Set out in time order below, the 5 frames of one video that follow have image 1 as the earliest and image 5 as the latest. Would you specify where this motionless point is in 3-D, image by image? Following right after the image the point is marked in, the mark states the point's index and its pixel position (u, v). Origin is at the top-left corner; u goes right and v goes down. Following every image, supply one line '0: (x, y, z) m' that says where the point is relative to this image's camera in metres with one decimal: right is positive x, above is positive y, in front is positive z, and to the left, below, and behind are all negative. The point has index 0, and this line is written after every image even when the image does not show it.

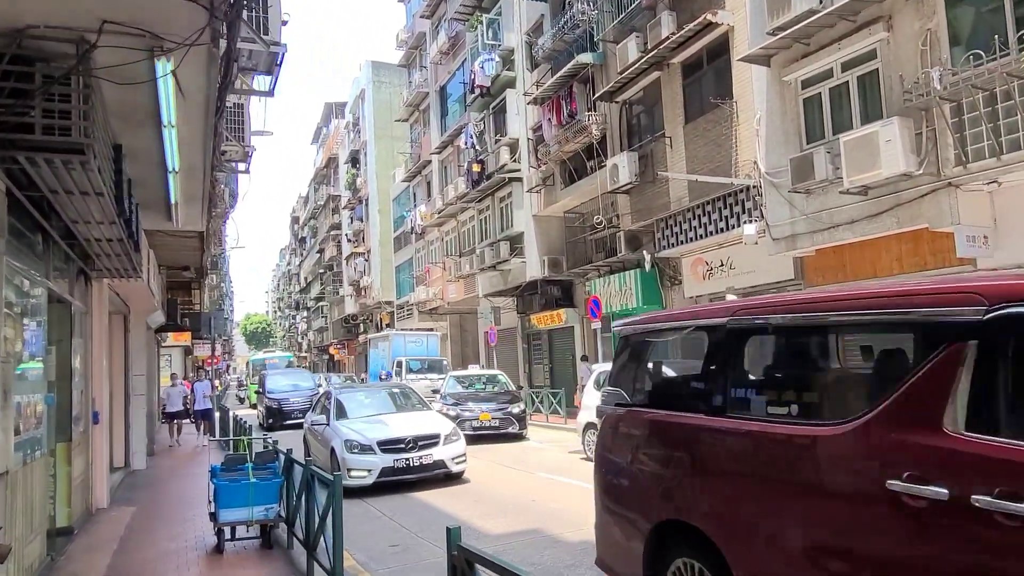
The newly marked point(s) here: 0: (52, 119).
0: (-2.6, +1.0, +4.2) m
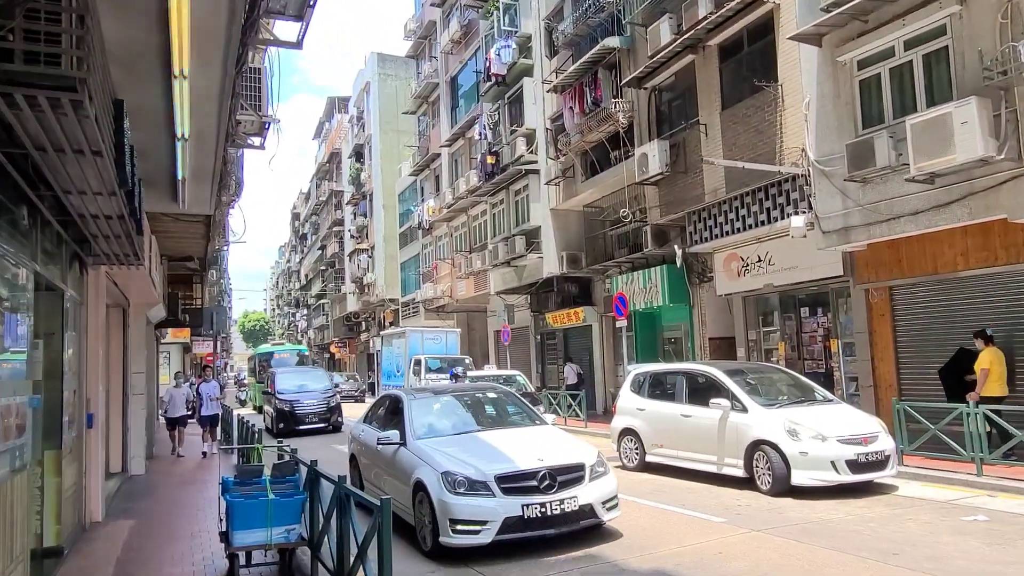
0: (-2.1, +1.1, +3.3) m
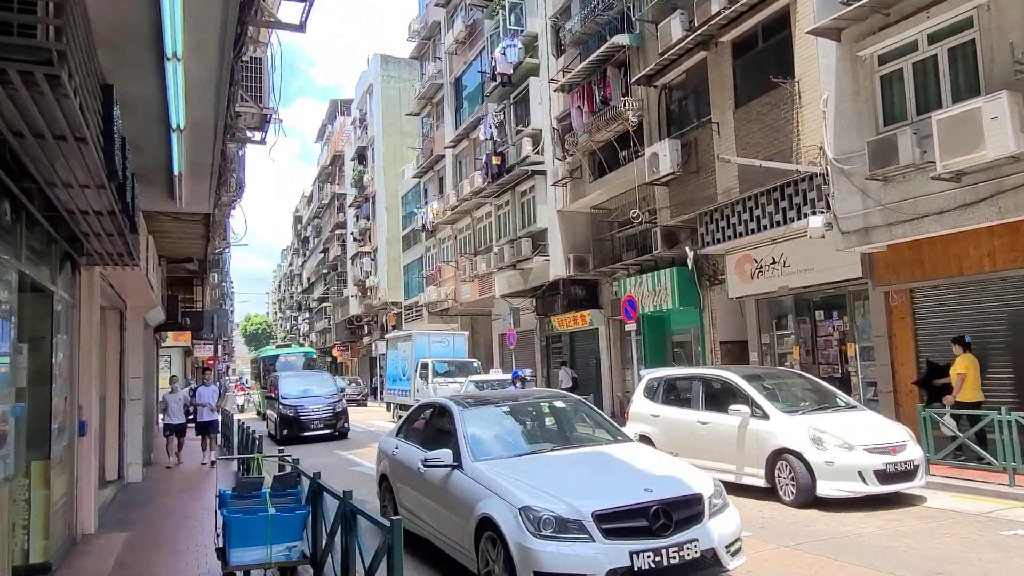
0: (-2.0, +1.1, +2.9) m
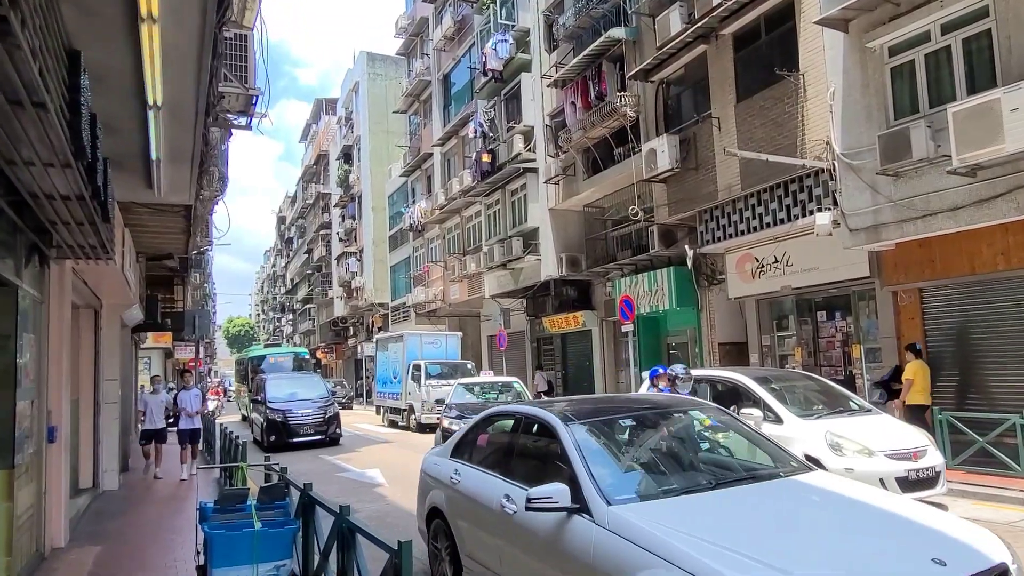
0: (-1.9, +1.1, +2.4) m
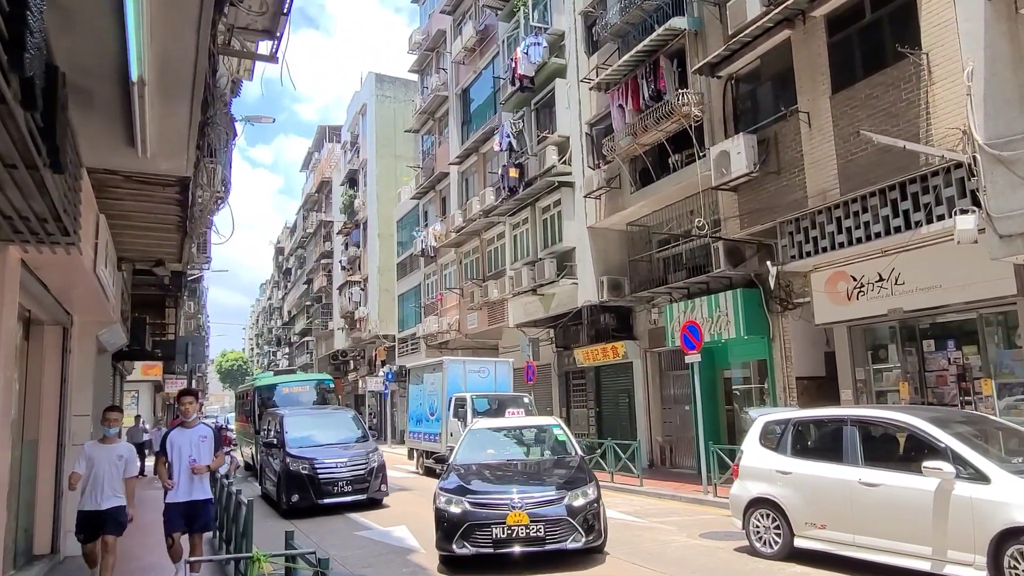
0: (-0.9, +1.4, +0.3) m
